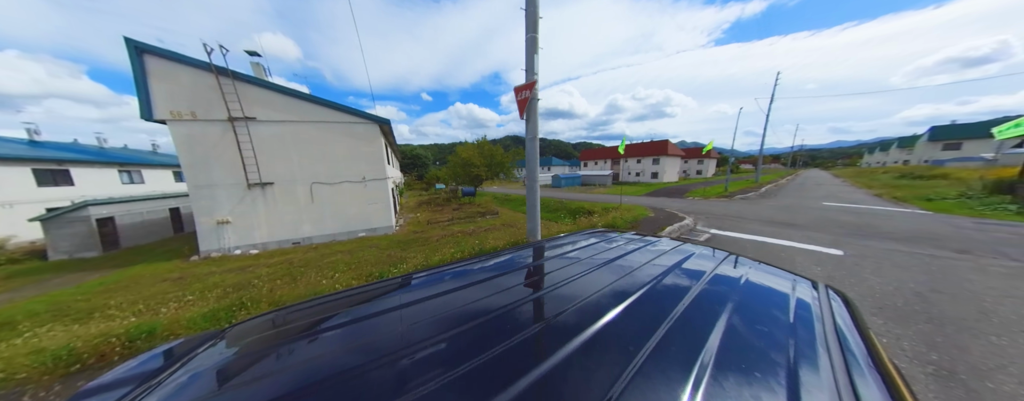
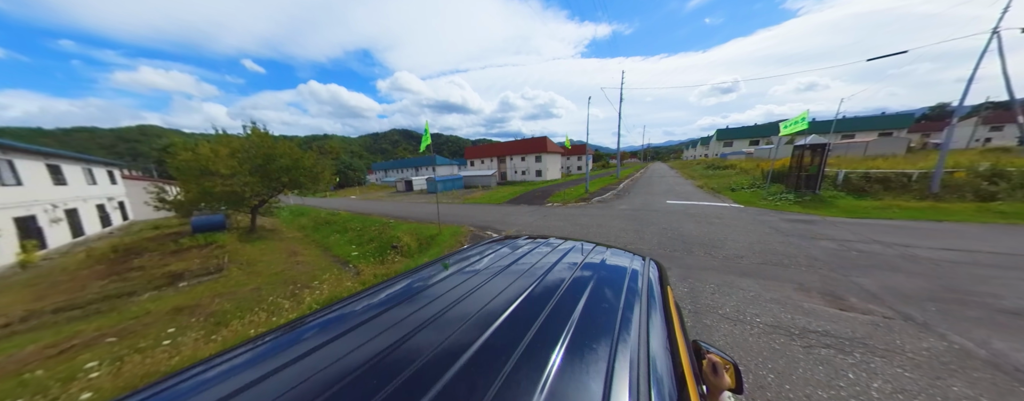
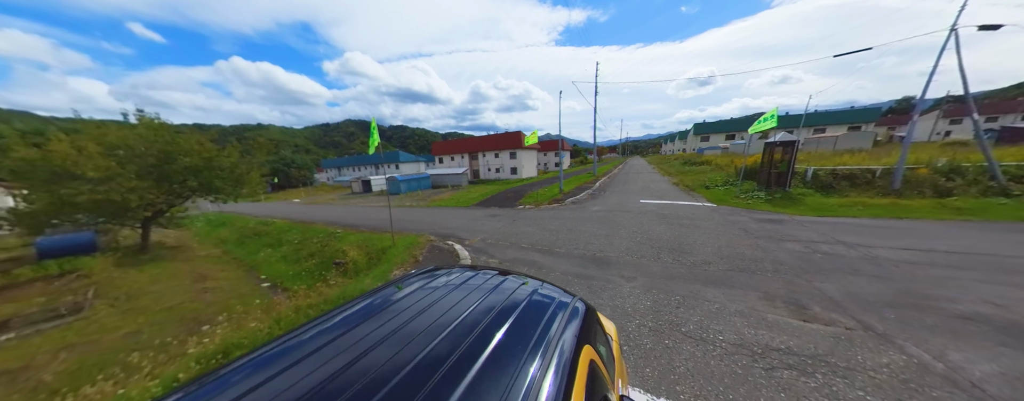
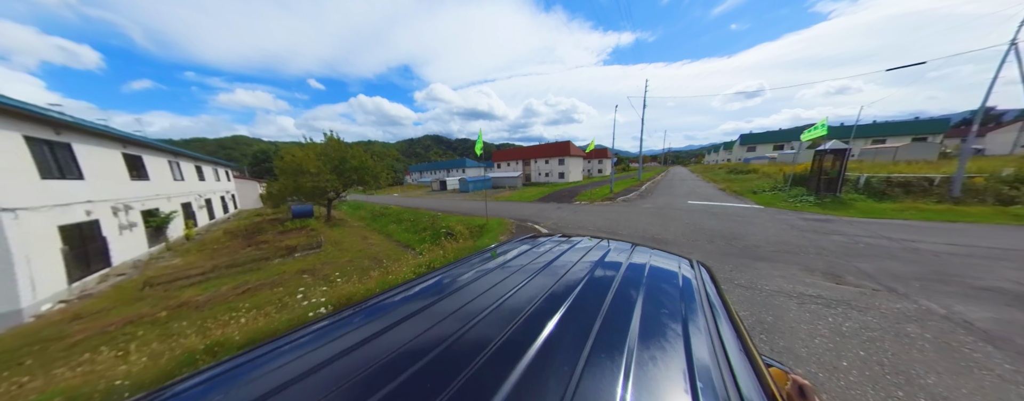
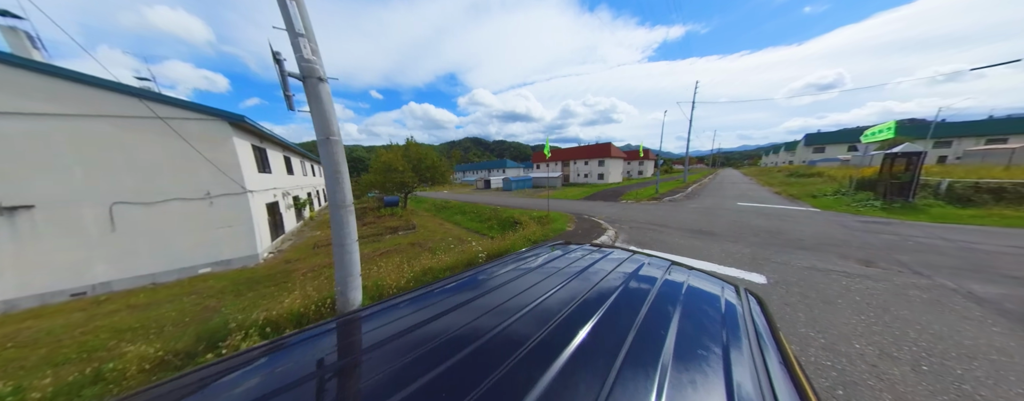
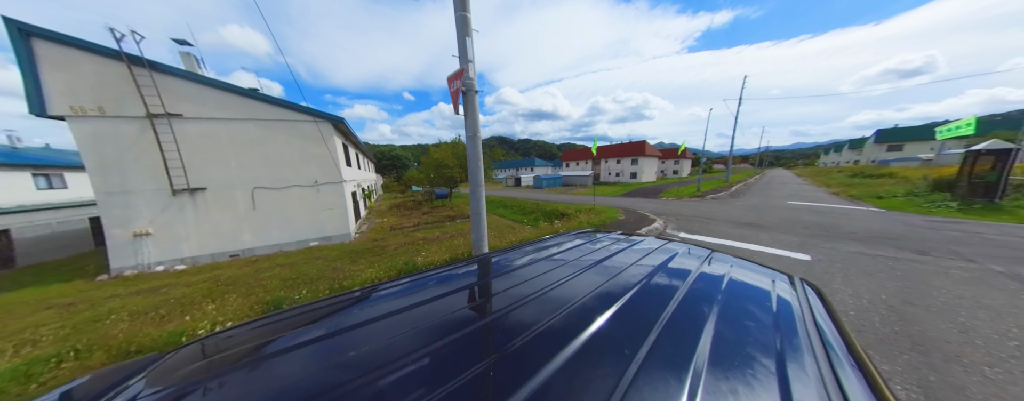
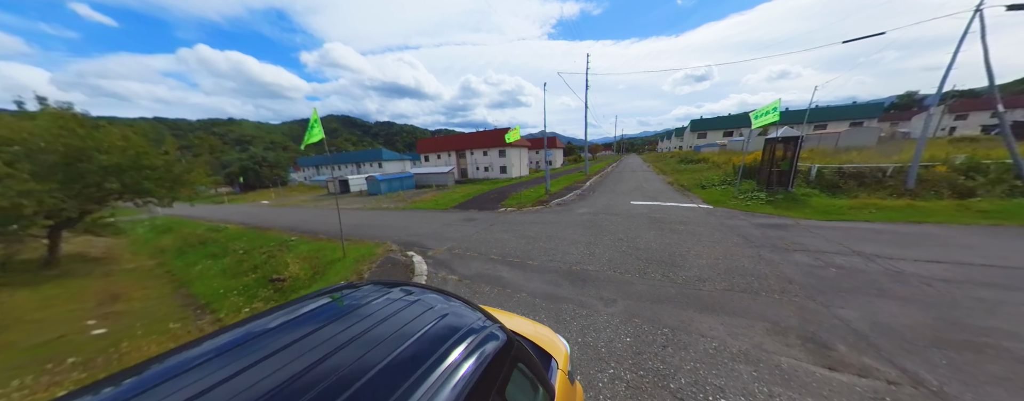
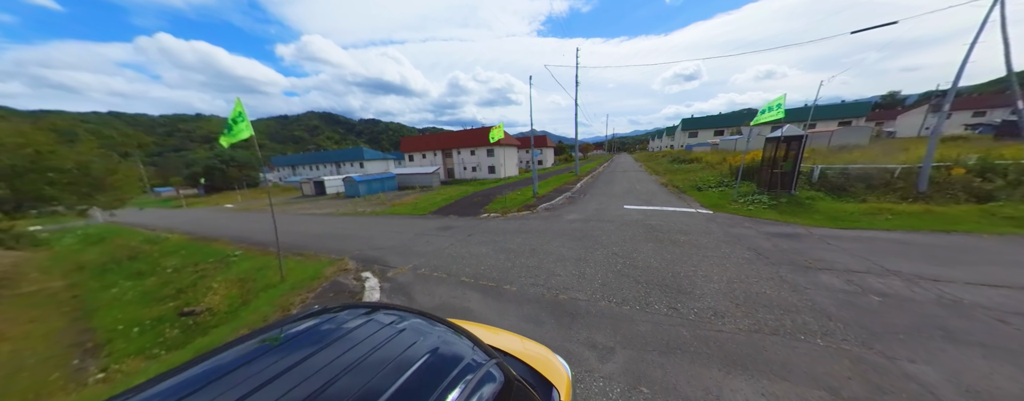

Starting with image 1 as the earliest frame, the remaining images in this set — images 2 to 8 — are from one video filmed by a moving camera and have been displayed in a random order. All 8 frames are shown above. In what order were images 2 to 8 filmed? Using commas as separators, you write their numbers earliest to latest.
6, 5, 4, 2, 3, 7, 8
